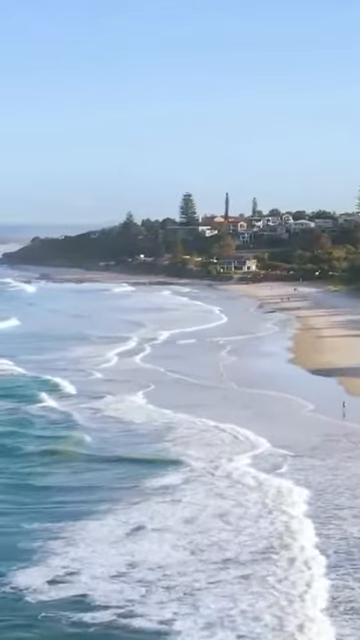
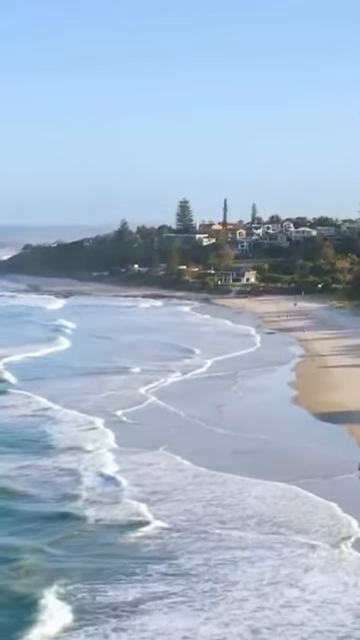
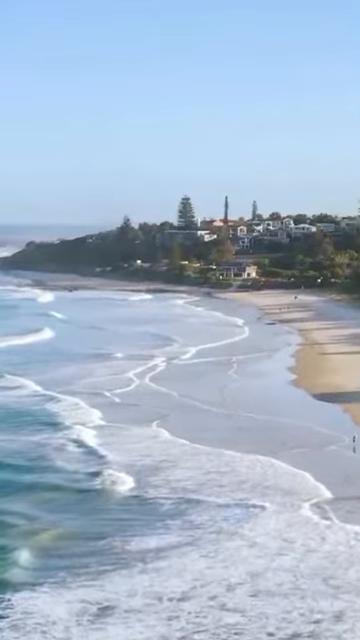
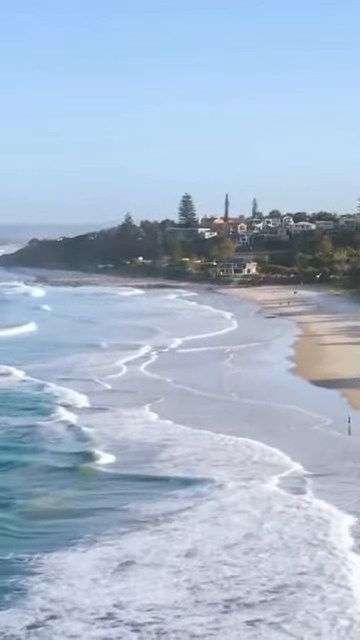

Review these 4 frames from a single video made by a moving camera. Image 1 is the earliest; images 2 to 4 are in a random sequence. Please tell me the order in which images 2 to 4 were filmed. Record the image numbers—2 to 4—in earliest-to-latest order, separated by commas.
4, 3, 2
